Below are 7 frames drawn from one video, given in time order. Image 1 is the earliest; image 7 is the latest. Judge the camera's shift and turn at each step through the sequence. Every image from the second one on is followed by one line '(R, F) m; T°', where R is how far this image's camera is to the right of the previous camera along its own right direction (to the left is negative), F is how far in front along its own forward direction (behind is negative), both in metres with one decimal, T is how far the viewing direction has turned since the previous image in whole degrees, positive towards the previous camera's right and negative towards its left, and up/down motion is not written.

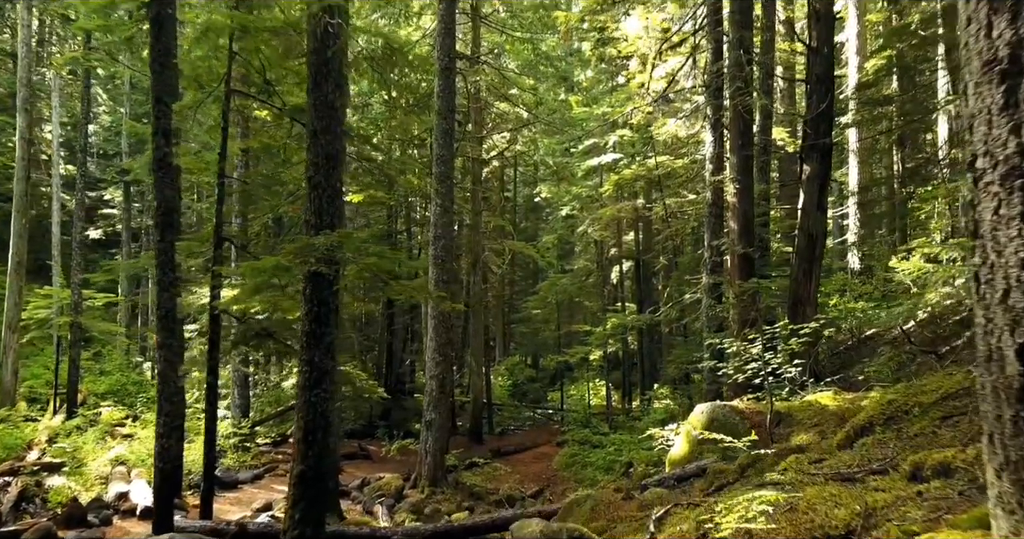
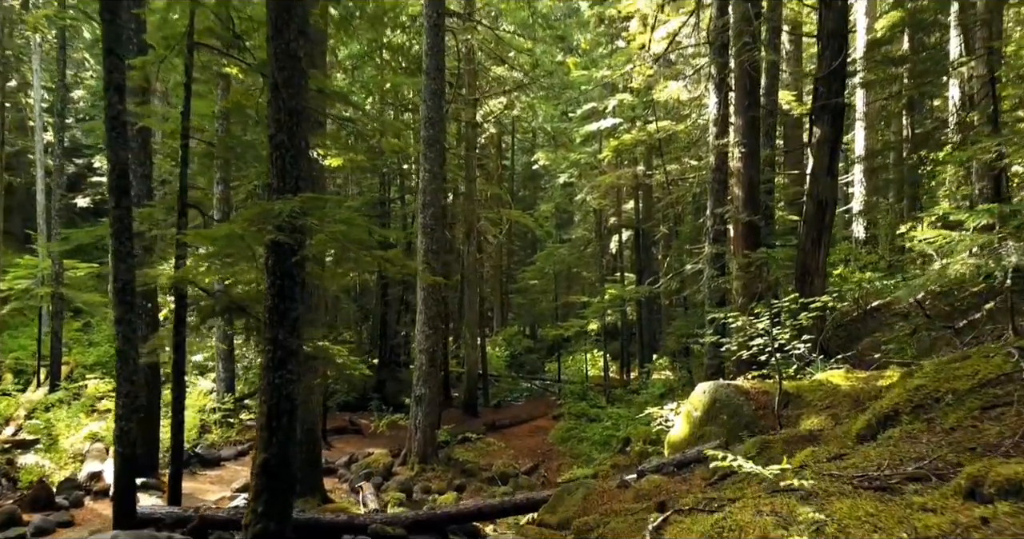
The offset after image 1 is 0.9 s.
(+0.1, +0.6) m; 0°
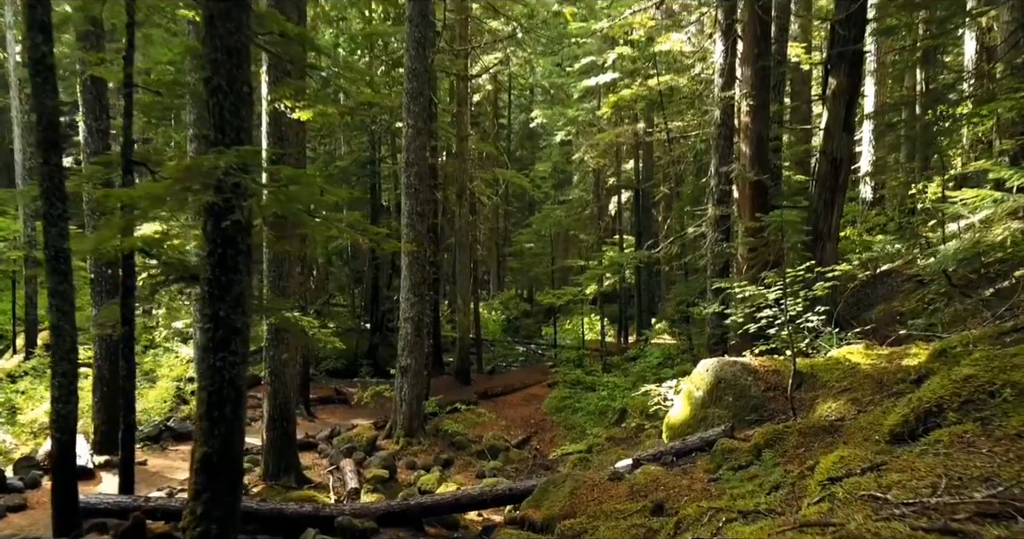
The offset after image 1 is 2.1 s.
(+0.2, +0.8) m; 0°
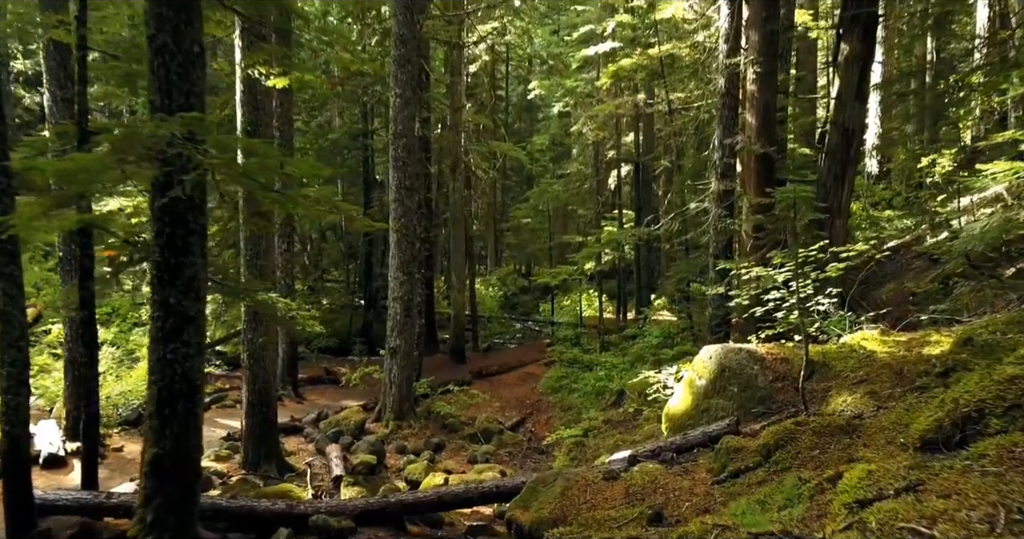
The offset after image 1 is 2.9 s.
(+0.1, +0.5) m; 0°
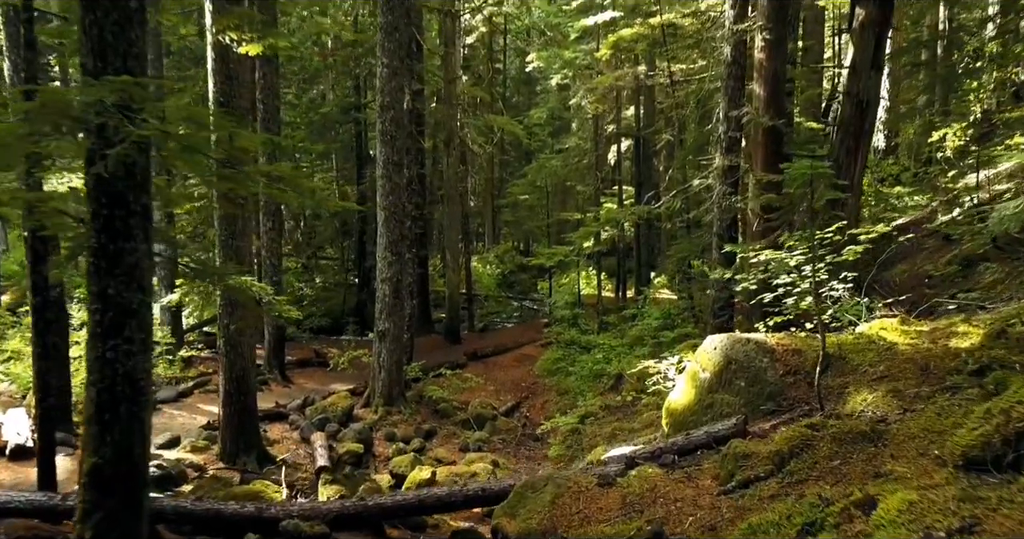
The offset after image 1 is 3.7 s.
(+0.1, +0.5) m; 0°
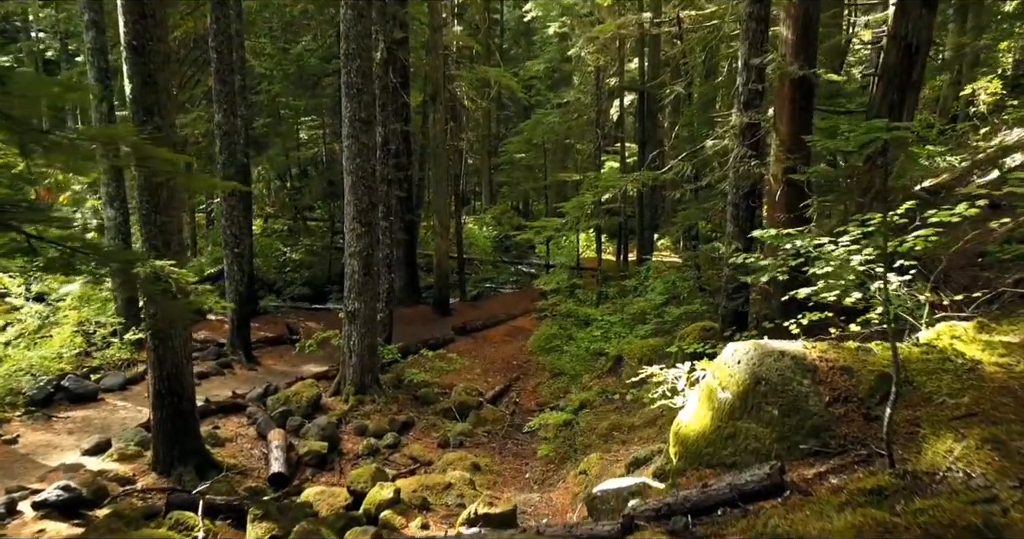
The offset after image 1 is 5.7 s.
(+0.2, +1.3) m; 0°
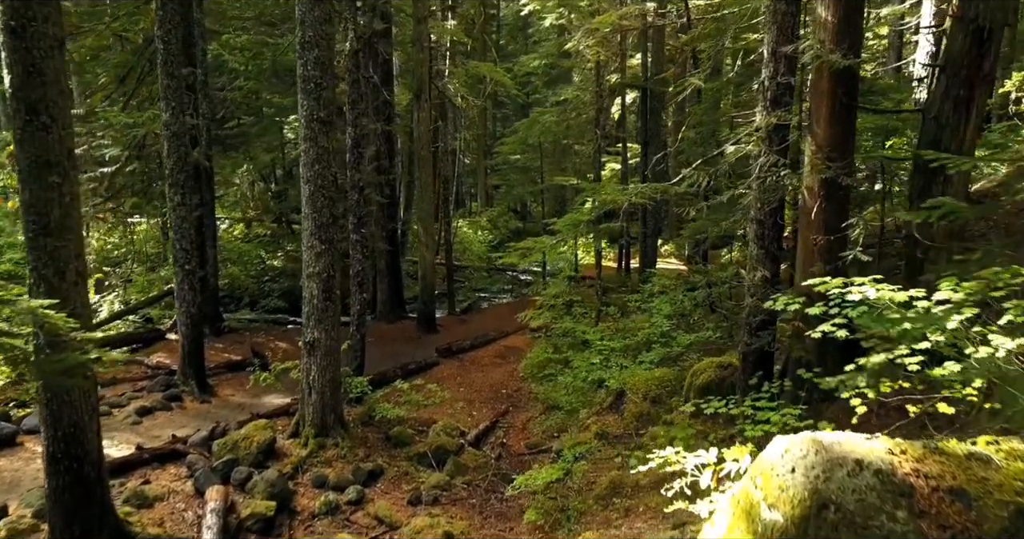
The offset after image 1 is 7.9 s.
(+0.2, +1.3) m; 0°
